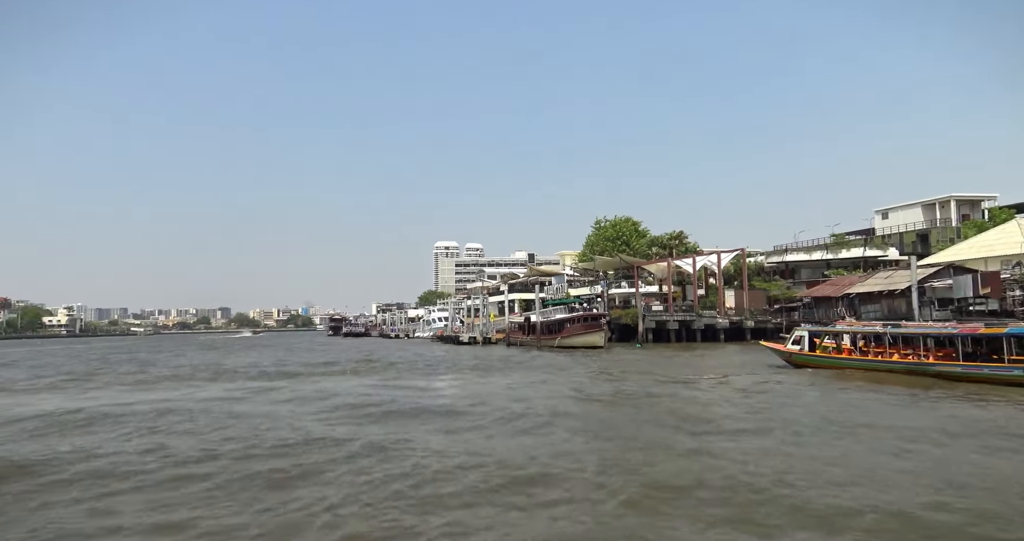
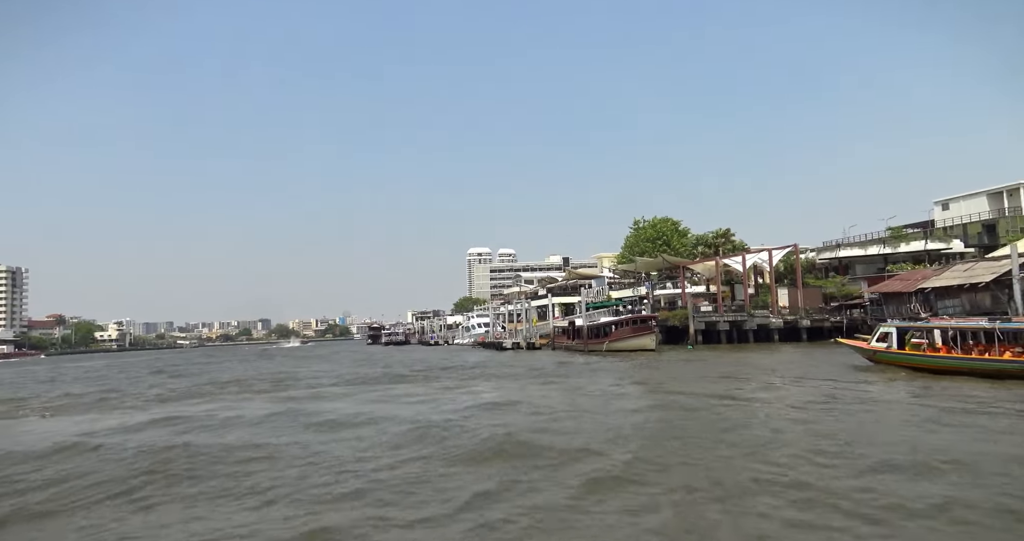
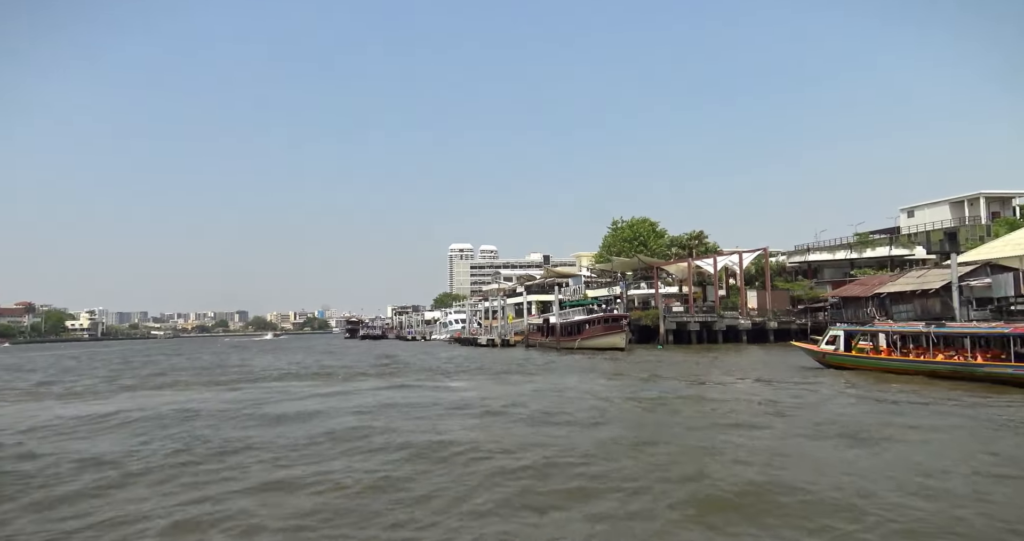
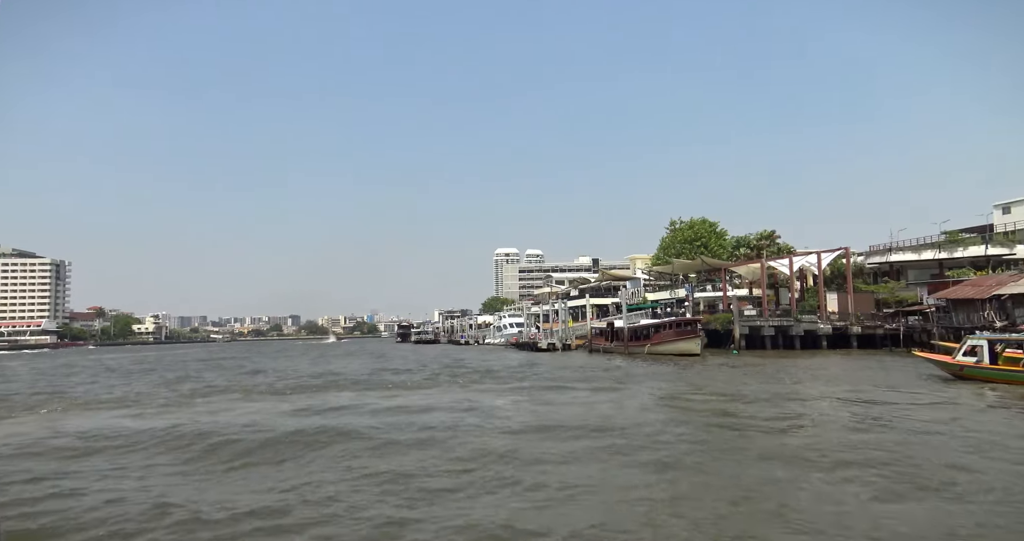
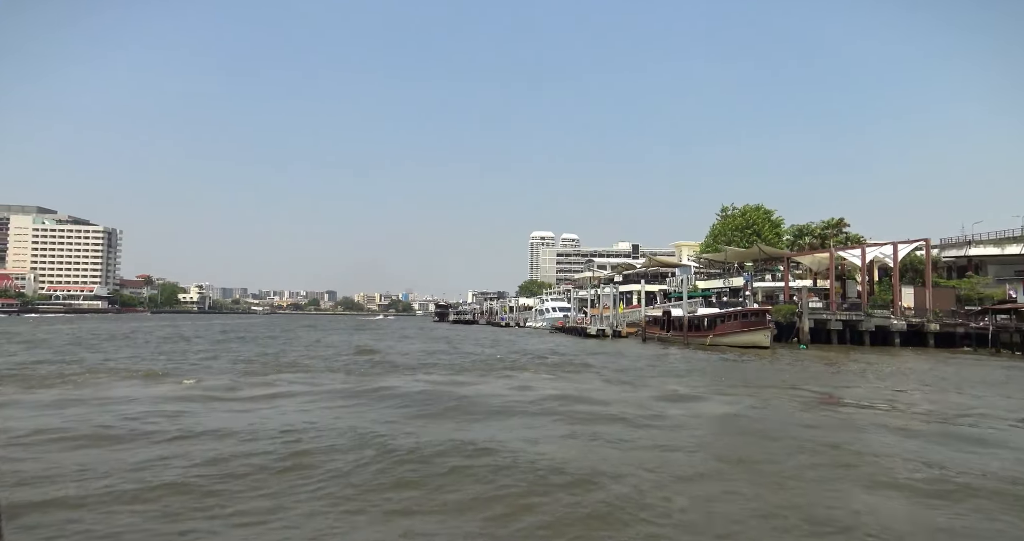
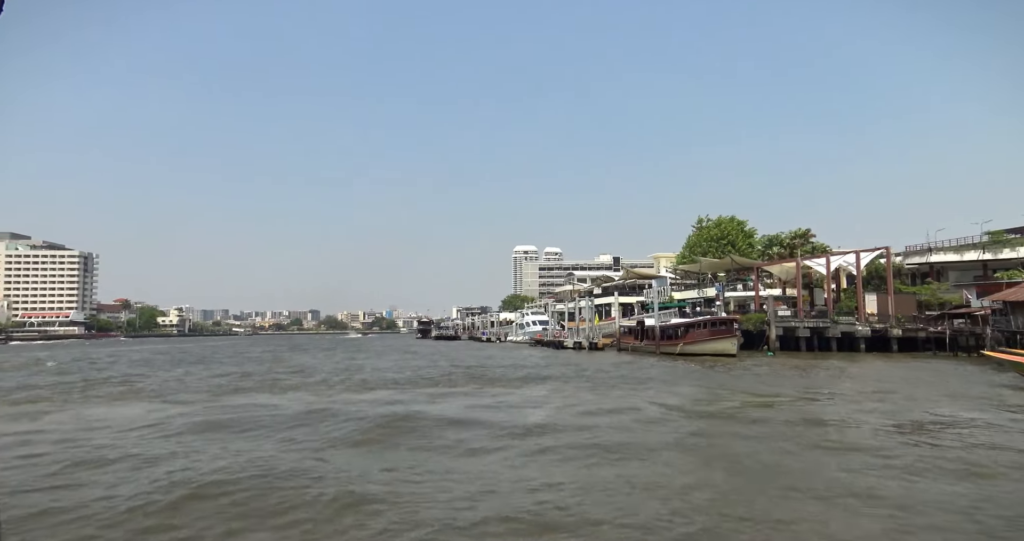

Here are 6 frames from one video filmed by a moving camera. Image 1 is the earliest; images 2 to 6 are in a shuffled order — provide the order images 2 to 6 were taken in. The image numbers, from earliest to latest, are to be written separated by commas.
3, 2, 4, 6, 5
